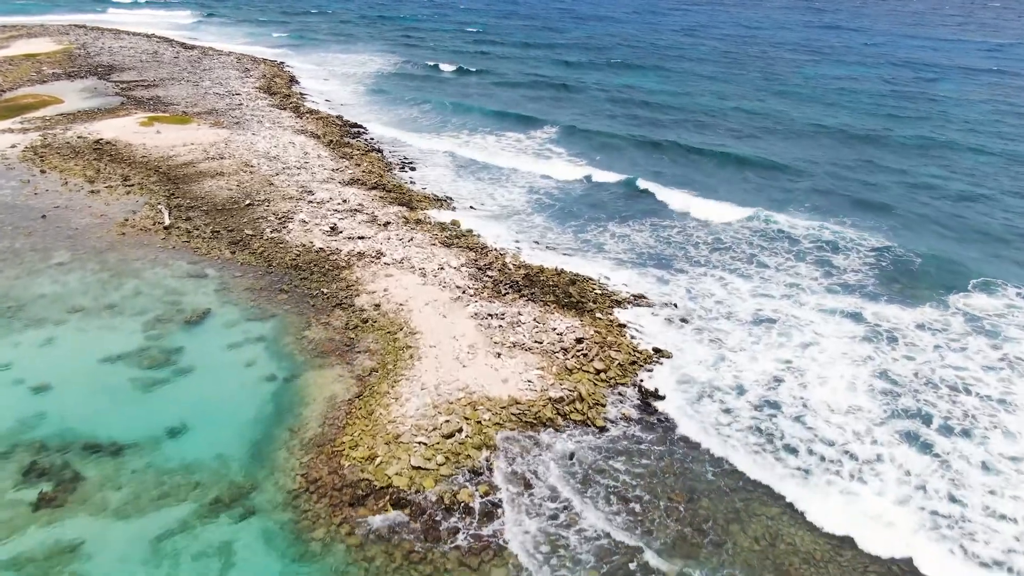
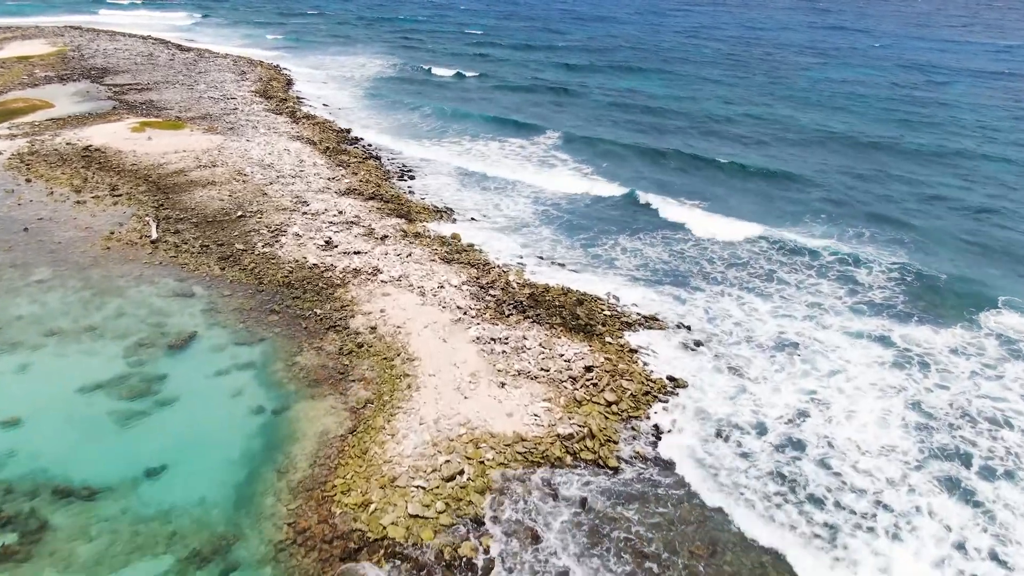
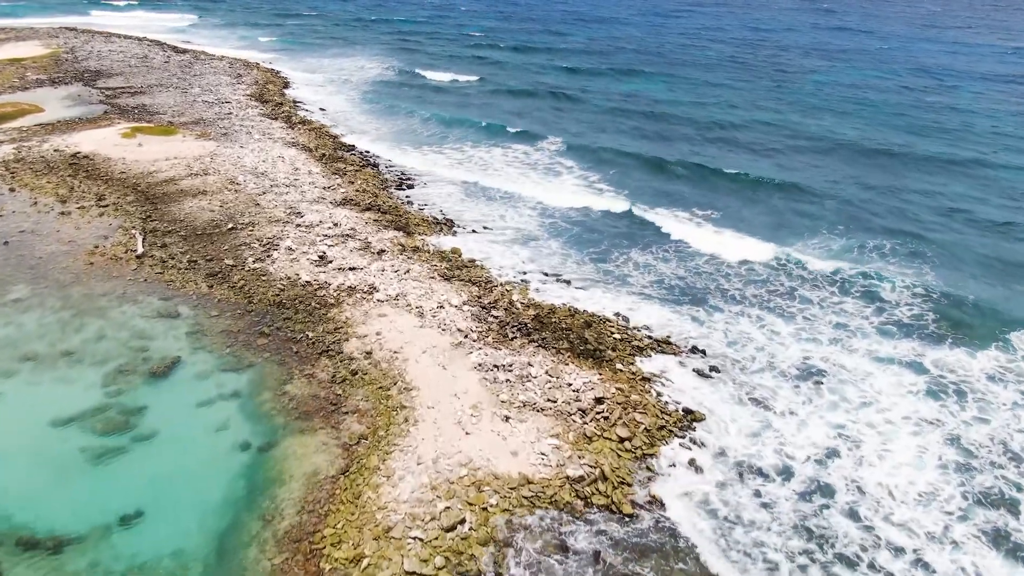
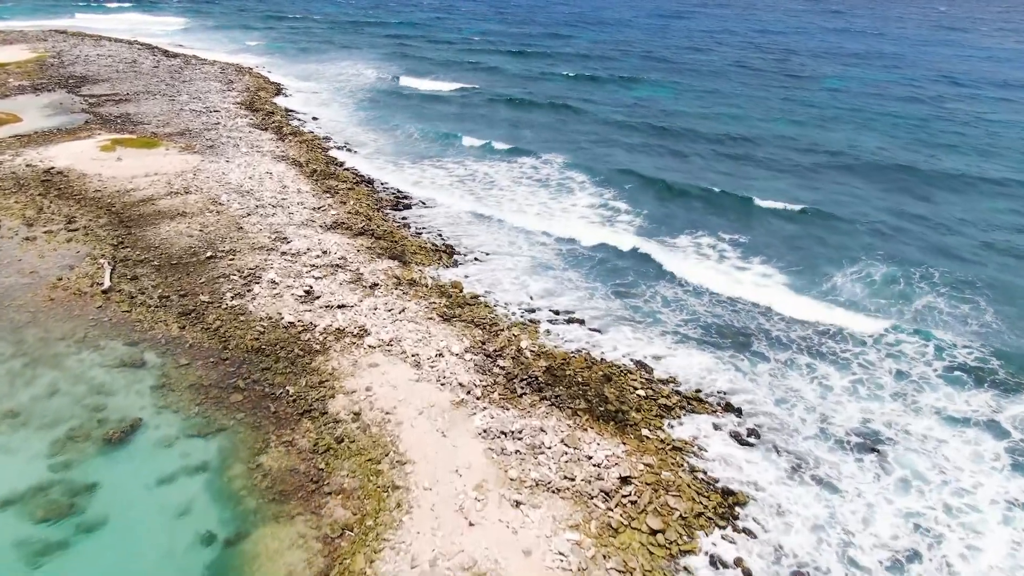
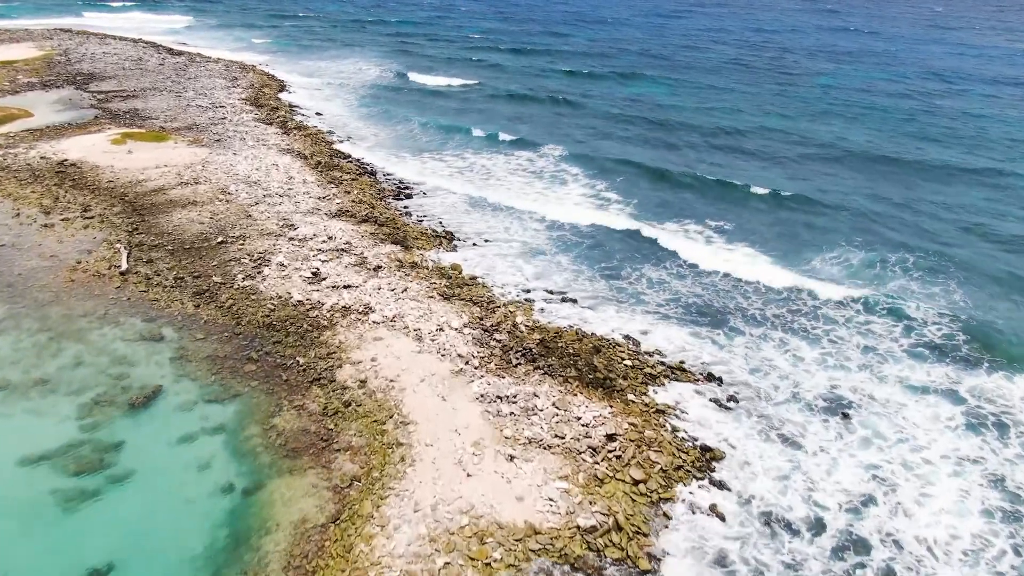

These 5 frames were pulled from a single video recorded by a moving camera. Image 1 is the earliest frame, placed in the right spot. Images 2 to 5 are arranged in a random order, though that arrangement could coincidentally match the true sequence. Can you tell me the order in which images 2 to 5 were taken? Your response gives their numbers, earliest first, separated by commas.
2, 3, 5, 4
